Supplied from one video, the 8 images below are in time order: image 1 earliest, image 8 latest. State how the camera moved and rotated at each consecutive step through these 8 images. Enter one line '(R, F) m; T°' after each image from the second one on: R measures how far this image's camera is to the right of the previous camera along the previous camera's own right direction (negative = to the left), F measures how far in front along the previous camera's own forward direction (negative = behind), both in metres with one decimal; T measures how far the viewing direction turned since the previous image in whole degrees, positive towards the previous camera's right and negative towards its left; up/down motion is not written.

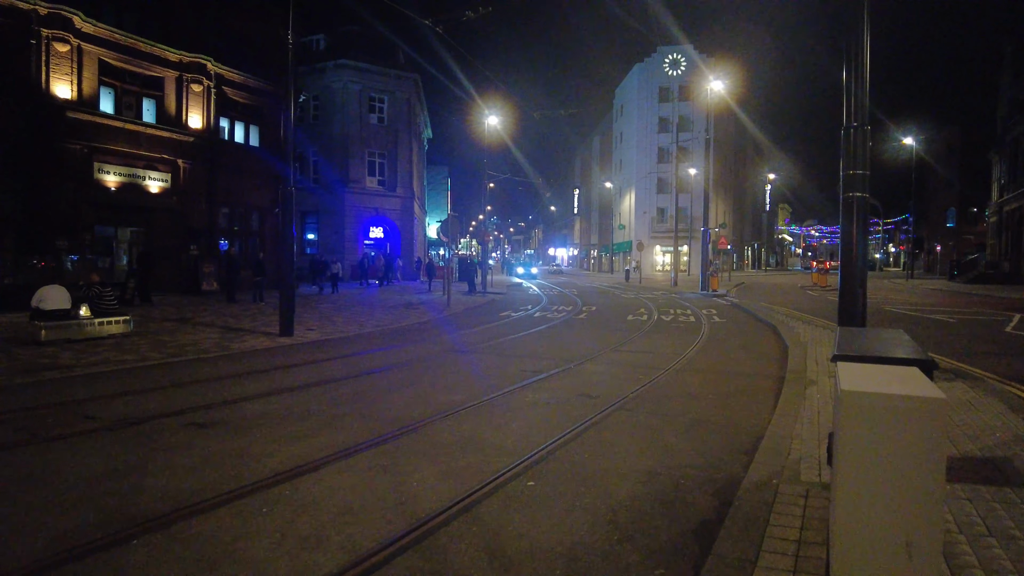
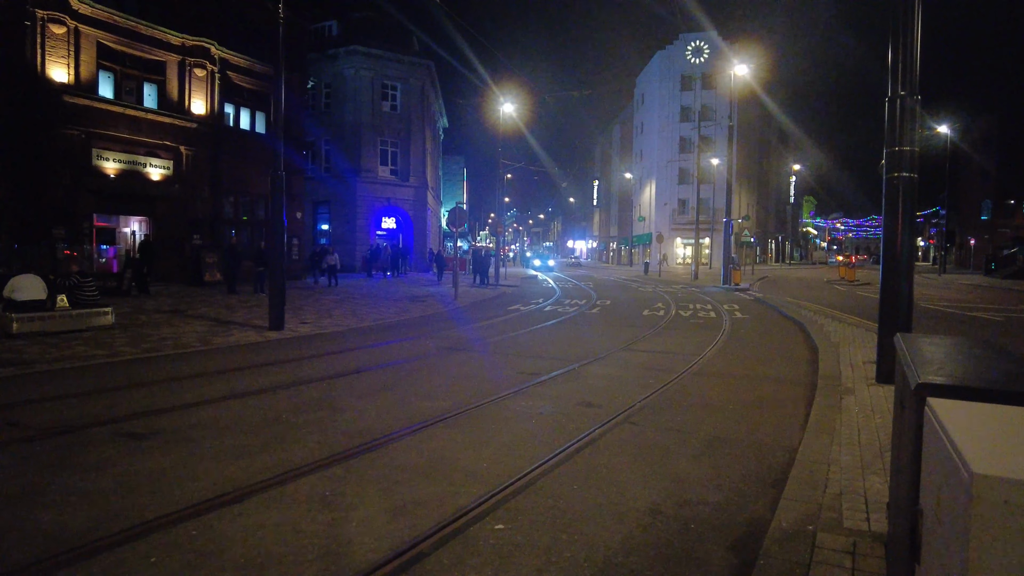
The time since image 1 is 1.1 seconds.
(+0.3, +1.0) m; -2°
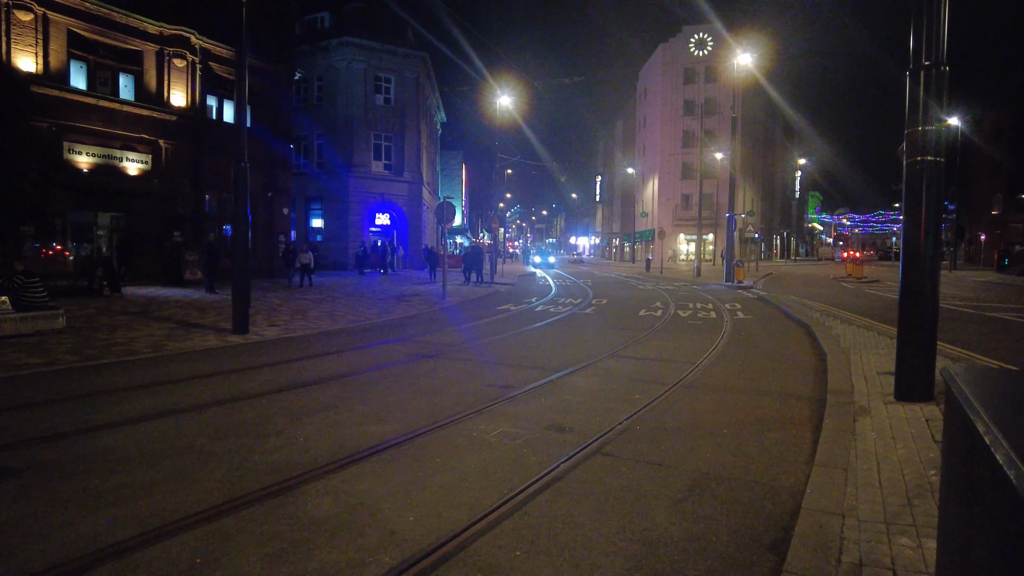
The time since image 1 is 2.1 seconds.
(+0.4, +1.0) m; 0°
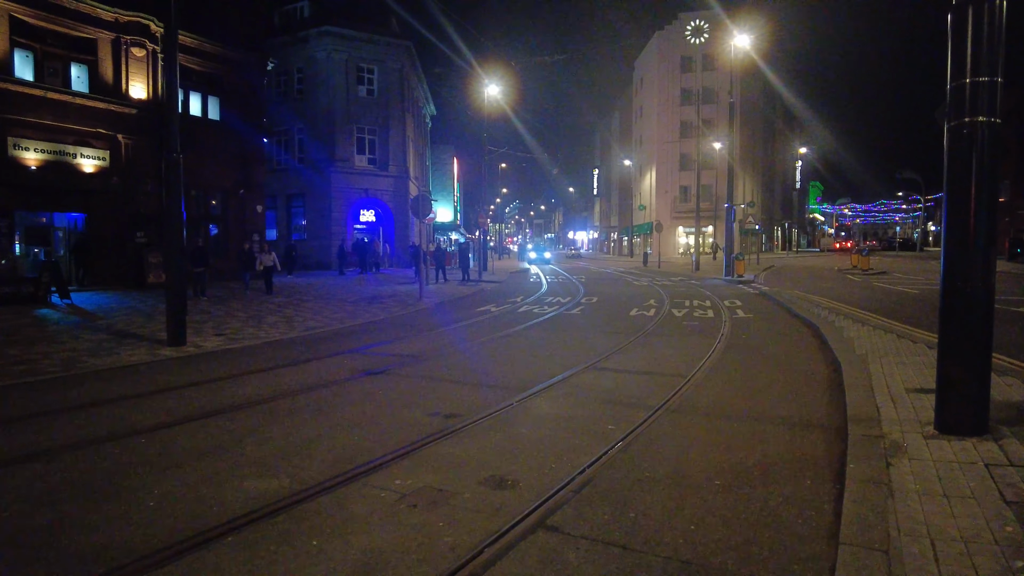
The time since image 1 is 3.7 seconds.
(+0.5, +1.4) m; 0°
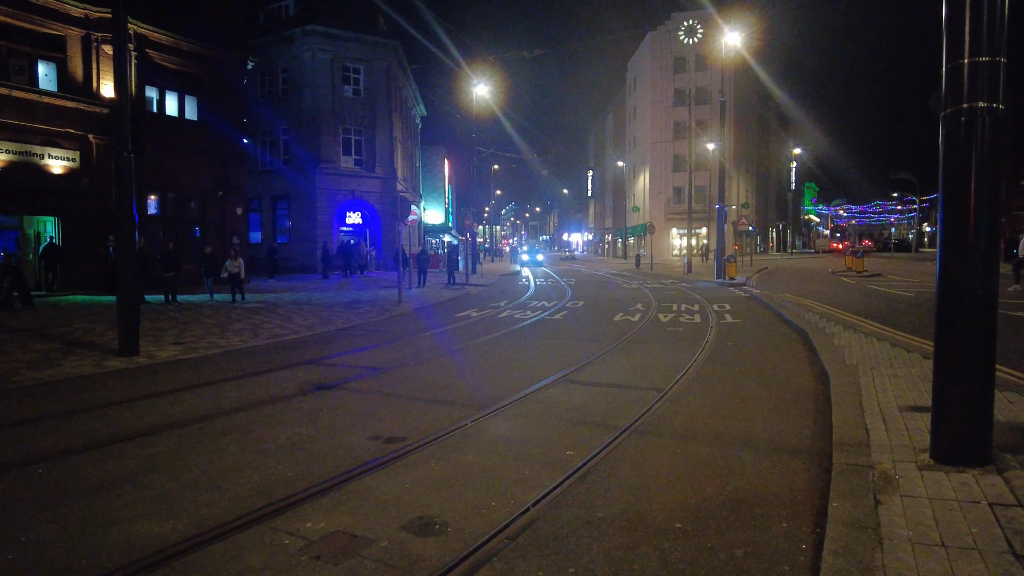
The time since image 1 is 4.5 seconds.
(+0.4, +0.6) m; 0°
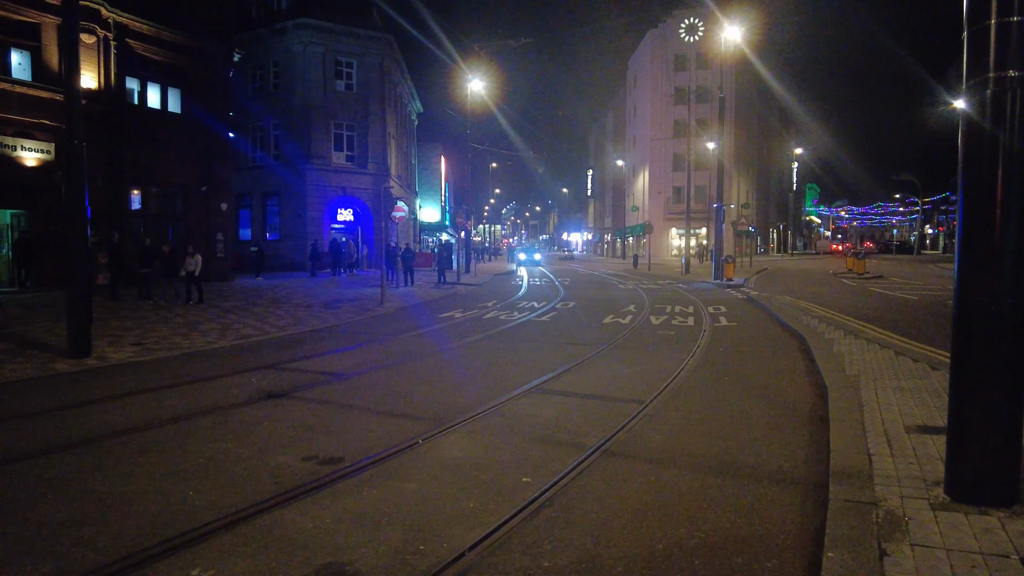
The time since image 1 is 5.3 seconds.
(+0.4, +0.7) m; 0°
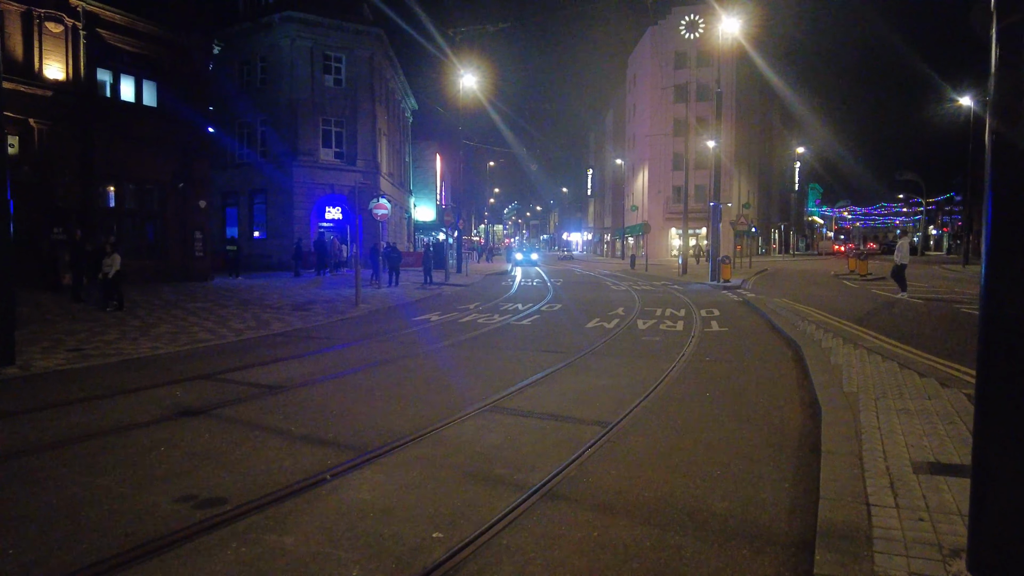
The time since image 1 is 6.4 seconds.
(+0.5, +0.9) m; 0°
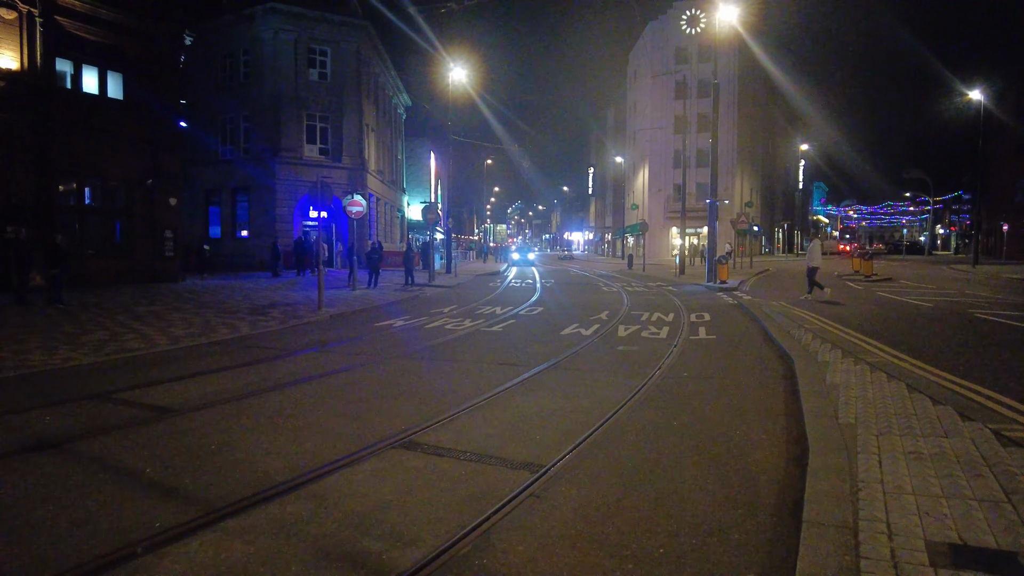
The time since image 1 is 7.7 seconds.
(+0.7, +1.2) m; 0°
